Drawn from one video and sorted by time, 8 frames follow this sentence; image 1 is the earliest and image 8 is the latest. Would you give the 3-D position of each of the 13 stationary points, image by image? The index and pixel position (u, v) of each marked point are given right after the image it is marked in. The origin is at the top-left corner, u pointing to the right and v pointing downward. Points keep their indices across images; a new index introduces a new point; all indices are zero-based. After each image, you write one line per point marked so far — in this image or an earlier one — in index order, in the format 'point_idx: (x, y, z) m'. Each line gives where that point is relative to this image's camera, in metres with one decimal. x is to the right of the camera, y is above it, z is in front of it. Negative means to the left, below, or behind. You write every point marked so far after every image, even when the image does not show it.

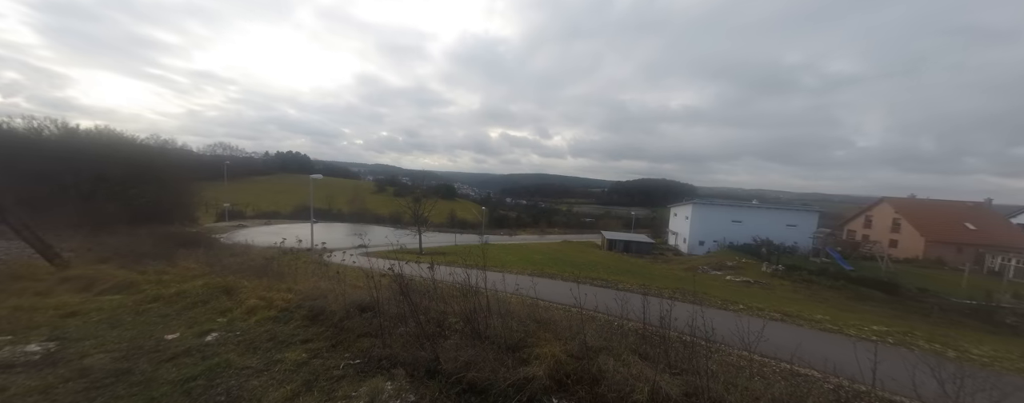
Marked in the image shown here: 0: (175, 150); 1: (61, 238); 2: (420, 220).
0: (-17.4, +2.6, +15.6) m
1: (-13.3, -1.1, +9.4) m
2: (-5.1, -1.0, +16.7) m
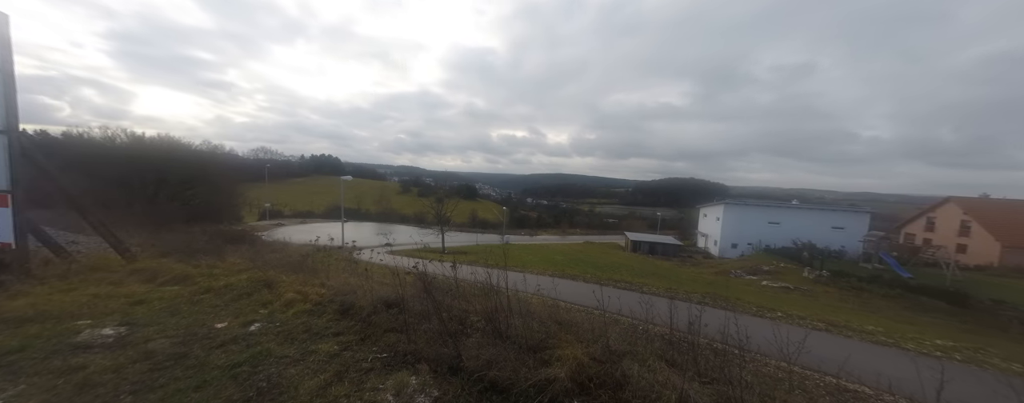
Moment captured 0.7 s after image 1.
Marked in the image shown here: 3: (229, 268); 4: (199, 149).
0: (-16.3, +2.6, +17.1) m
1: (-12.7, -1.1, +10.6) m
2: (-4.0, -1.0, +17.2) m
3: (-7.8, -1.9, +8.9) m
4: (-16.3, +2.7, +15.9) m
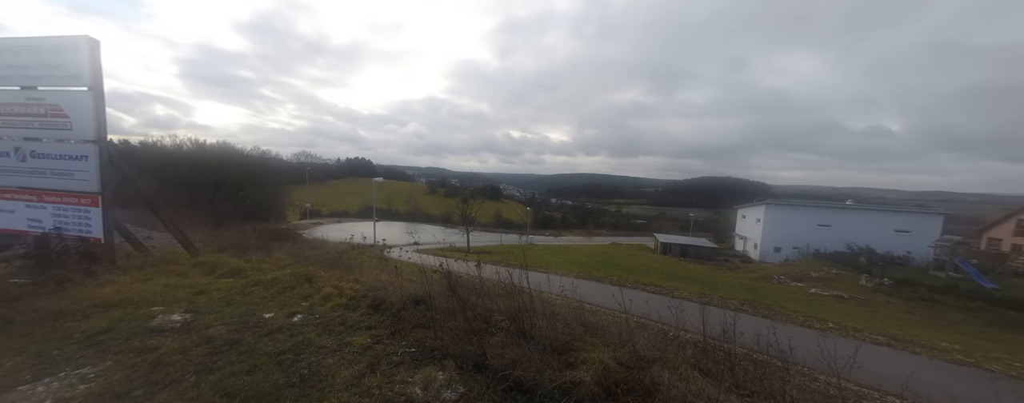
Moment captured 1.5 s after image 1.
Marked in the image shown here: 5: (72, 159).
0: (-14.9, +2.6, +18.7) m
1: (-12.0, -1.1, +11.9) m
2: (-2.6, -1.0, +17.6) m
3: (-7.2, -1.9, +9.7) m
4: (-15.0, +2.7, +17.5) m
5: (-8.9, +0.9, +6.7) m
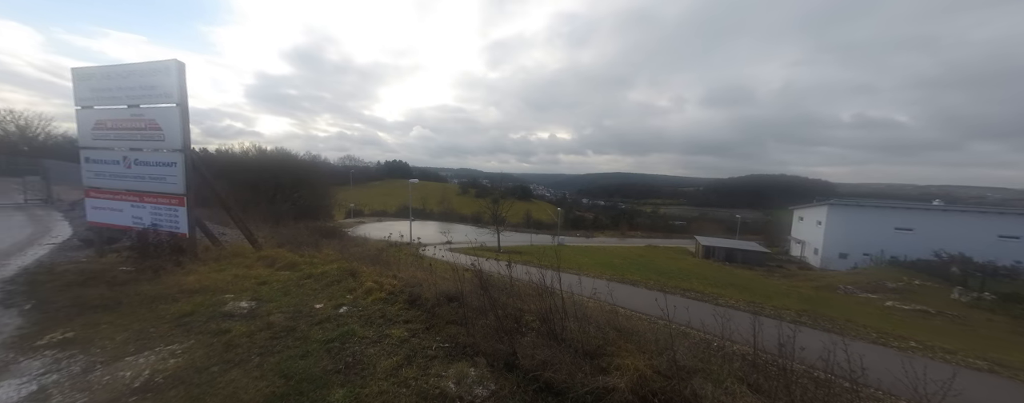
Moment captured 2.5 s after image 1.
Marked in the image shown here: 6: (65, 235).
0: (-12.9, +2.5, +20.5) m
1: (-10.8, -1.1, +13.3) m
2: (-0.8, -1.1, +17.9) m
3: (-6.4, -1.9, +10.6) m
4: (-13.1, +2.7, +19.4) m
5: (-8.4, +0.9, +7.8) m
6: (-14.1, -1.1, +9.9) m
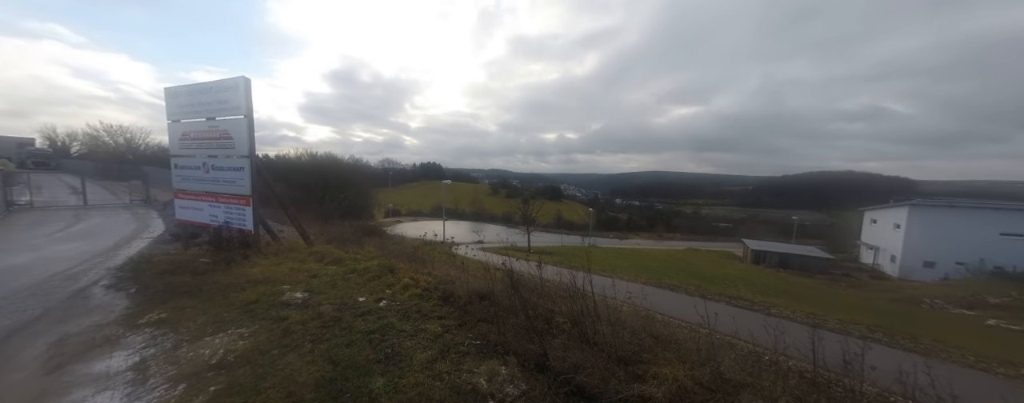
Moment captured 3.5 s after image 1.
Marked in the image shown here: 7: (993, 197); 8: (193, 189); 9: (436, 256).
0: (-10.7, +2.5, +22.0) m
1: (-9.5, -1.1, +14.6) m
2: (+0.9, -1.1, +17.9) m
3: (-5.5, -1.9, +11.4) m
4: (-11.1, +2.6, +20.9) m
5: (-7.8, +0.9, +8.9) m
6: (-13.2, -1.1, +11.7) m
7: (+27.7, +0.2, +17.7) m
8: (-9.7, +0.4, +9.6) m
9: (-3.3, -2.3, +13.2) m
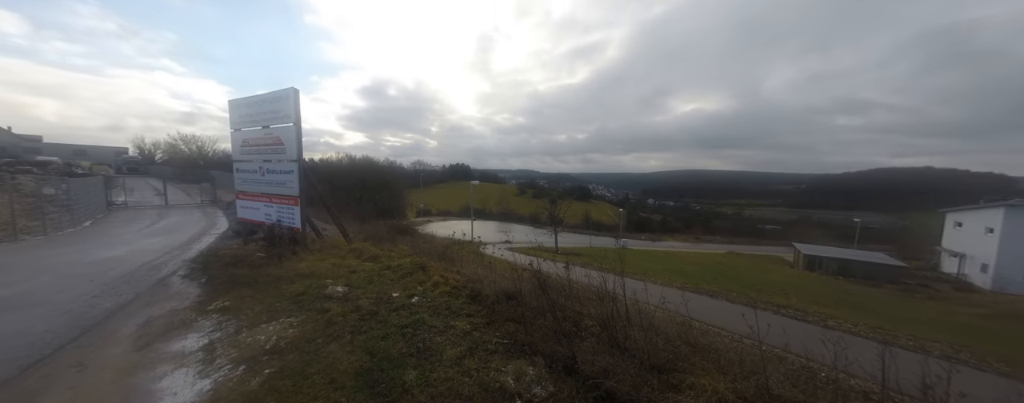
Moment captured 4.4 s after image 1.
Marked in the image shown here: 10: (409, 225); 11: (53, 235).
0: (-8.6, +2.5, +23.1) m
1: (-8.3, -1.2, +15.6) m
2: (+2.5, -1.1, +17.7) m
3: (-4.6, -2.0, +11.9) m
4: (-9.1, +2.6, +22.0) m
5: (-7.2, +0.9, +9.7) m
6: (-12.2, -1.1, +13.1) m
7: (+29.0, +0.3, +14.5) m
8: (-9.0, +0.4, +10.7) m
9: (-2.2, -2.3, +13.5) m
10: (-6.1, -1.4, +18.3) m
11: (-14.5, -1.0, +9.9) m
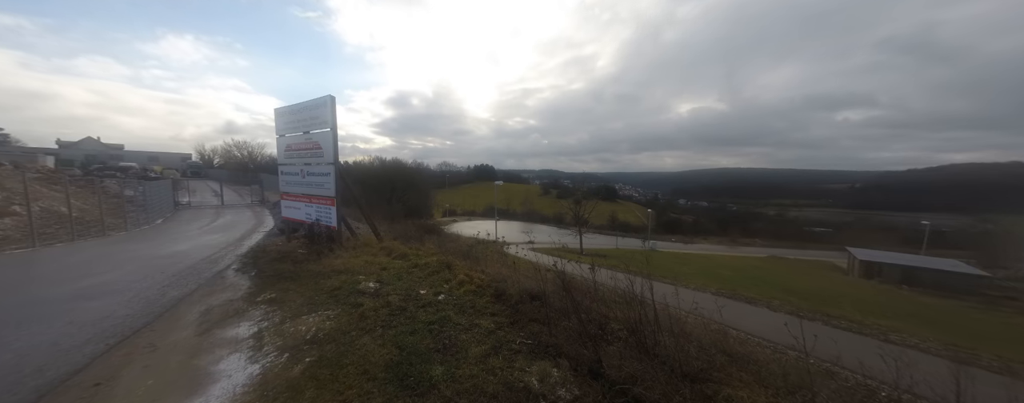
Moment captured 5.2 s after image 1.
0: (-6.7, +2.5, +23.8) m
1: (-7.1, -1.2, +16.3) m
2: (+3.9, -1.1, +17.3) m
3: (-3.8, -2.0, +12.3) m
4: (-7.3, +2.6, +22.7) m
5: (-6.6, +0.9, +10.3) m
6: (-11.2, -1.1, +14.2) m
7: (+30.0, +0.3, +11.5) m
8: (-8.3, +0.3, +11.5) m
9: (-1.3, -2.4, +13.6) m
10: (-4.7, -1.4, +18.8) m
11: (-13.9, -1.1, +11.3) m
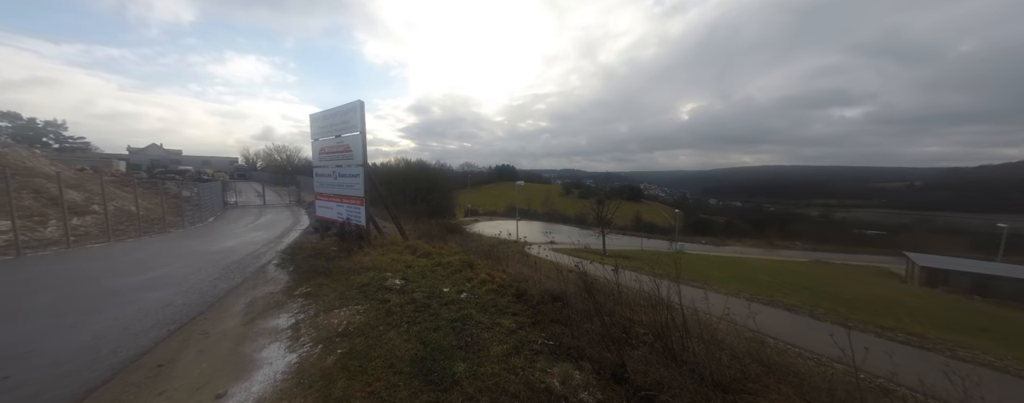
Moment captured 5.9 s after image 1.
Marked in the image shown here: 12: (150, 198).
0: (-4.9, +2.5, +24.2) m
1: (-6.0, -1.2, +16.8) m
2: (+5.0, -1.1, +16.9) m
3: (-3.0, -2.0, +12.5) m
4: (-5.6, +2.7, +23.2) m
5: (-6.0, +0.8, +10.8) m
6: (-10.3, -1.1, +15.0) m
7: (+30.5, +0.3, +8.8) m
8: (-7.6, +0.3, +12.1) m
9: (-0.4, -2.4, +13.6) m
10: (-3.3, -1.4, +19.1) m
11: (-13.2, -1.1, +12.4) m
12: (-15.4, +0.1, +13.1) m
